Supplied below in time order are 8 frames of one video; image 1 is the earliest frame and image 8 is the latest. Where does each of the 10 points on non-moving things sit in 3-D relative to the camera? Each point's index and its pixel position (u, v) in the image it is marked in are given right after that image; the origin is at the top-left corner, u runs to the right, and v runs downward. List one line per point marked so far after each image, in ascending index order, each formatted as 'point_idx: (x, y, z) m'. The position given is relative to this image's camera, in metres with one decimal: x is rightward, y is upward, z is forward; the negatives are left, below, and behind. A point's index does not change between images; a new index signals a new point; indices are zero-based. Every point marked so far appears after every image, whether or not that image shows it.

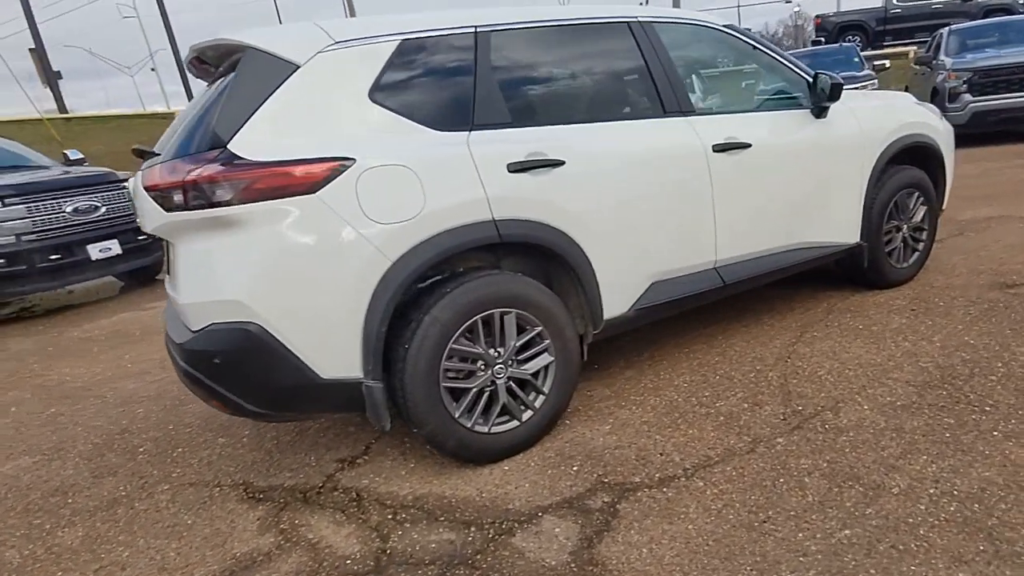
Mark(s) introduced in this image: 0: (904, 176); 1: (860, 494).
0: (+2.6, +0.8, +4.3) m
1: (+1.3, -0.8, +2.4) m
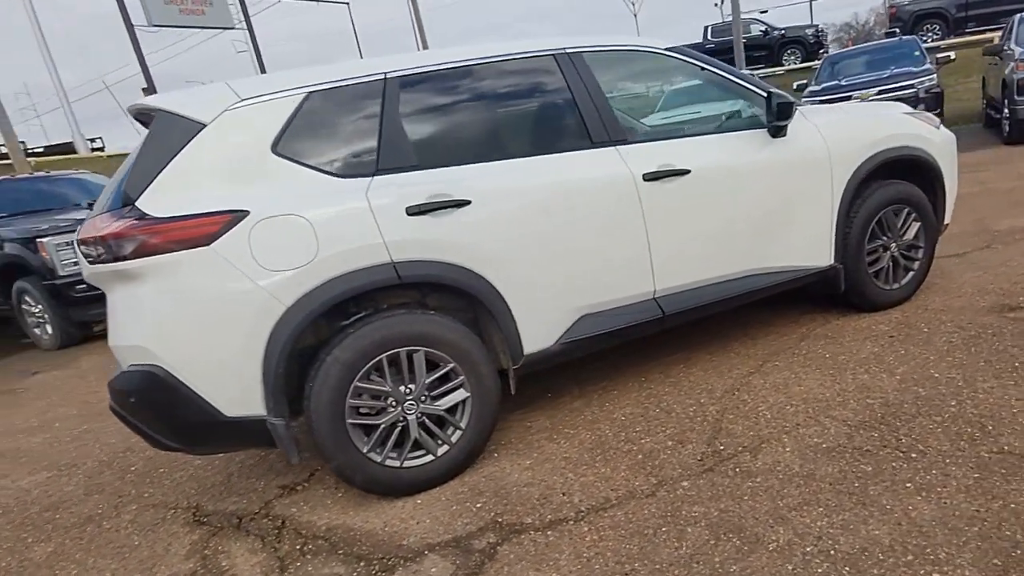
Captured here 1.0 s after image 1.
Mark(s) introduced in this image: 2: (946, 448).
0: (+2.3, +0.6, +4.0) m
1: (+0.8, -0.9, +2.3) m
2: (+1.7, -0.7, +2.6) m
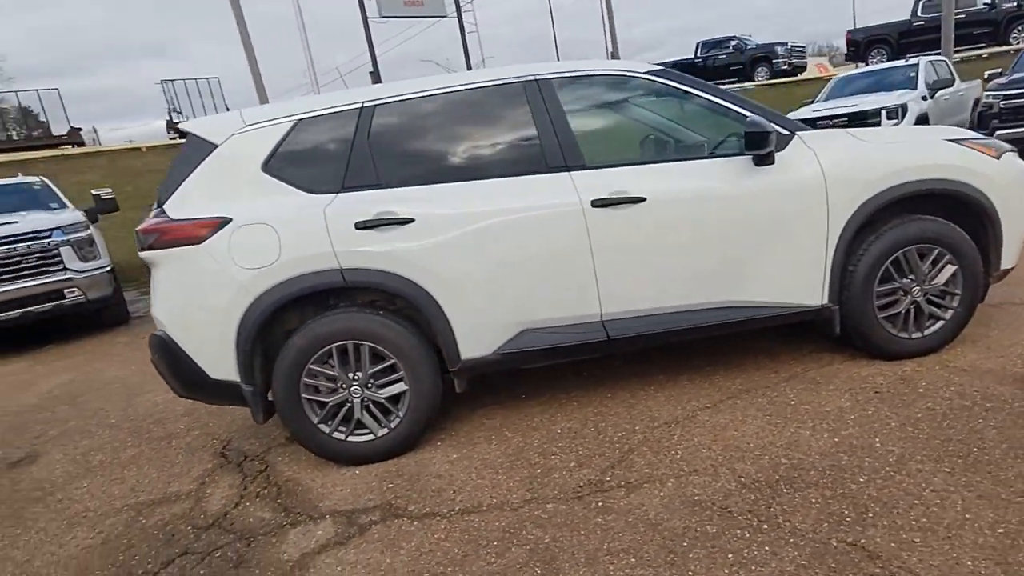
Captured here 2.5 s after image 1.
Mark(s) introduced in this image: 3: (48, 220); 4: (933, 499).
0: (+2.2, +0.3, +3.5) m
1: (+0.1, -1.1, +2.4) m
2: (+1.1, -0.9, +2.4) m
3: (-5.6, +0.8, +7.8) m
4: (+1.6, -0.8, +2.4) m
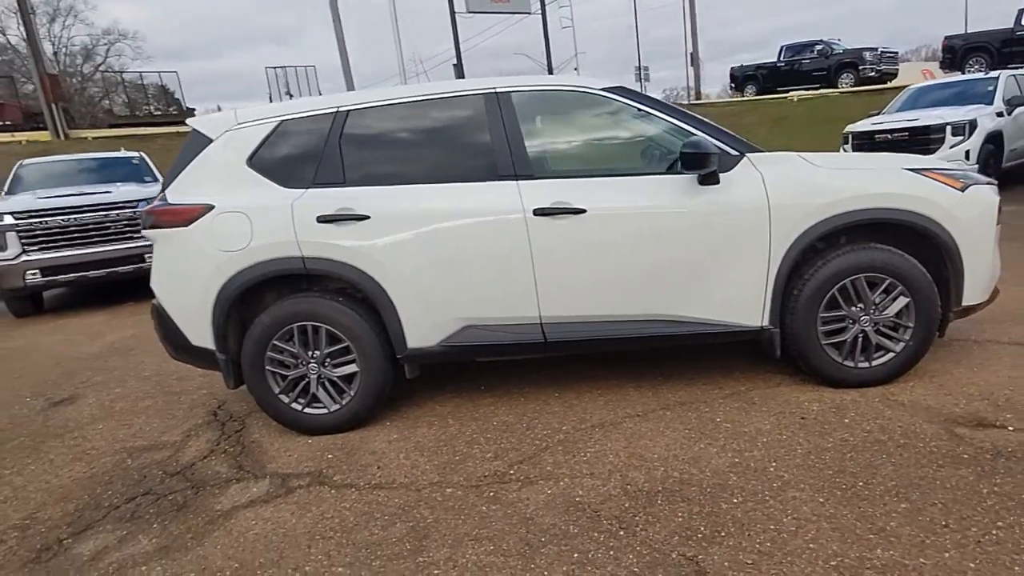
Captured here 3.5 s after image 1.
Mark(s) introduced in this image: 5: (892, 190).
0: (+1.9, +0.2, +3.4) m
1: (-0.4, -1.1, +2.6) m
2: (+0.5, -1.0, +2.5) m
3: (-5.2, +1.3, +8.7) m
4: (+1.1, -0.9, +2.4) m
5: (+2.0, +0.5, +3.3) m
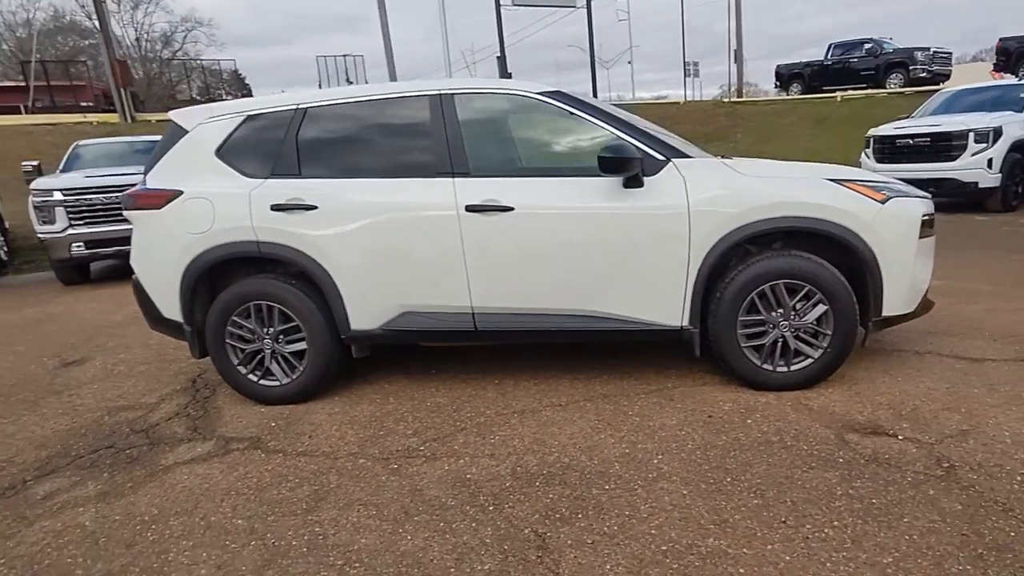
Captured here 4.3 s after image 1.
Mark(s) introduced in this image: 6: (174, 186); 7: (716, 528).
0: (+1.5, +0.1, +3.4) m
1: (-1.0, -1.0, +2.9) m
2: (0.0, -0.9, +2.7) m
3: (-5.1, +1.7, +9.3) m
4: (+0.5, -0.9, +2.6) m
5: (+1.6, +0.5, +3.3) m
6: (-2.1, +0.7, +4.0) m
7: (+0.8, -0.9, +2.4) m
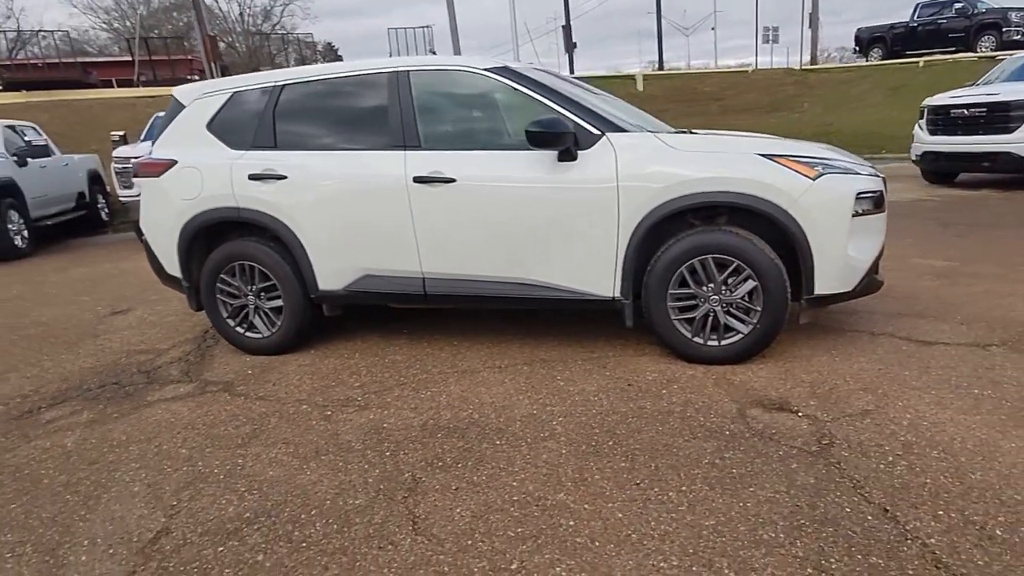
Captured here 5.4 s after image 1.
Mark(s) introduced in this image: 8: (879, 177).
0: (+1.1, +0.3, +3.4) m
1: (-1.4, -0.8, +3.3) m
2: (-0.5, -0.8, +2.9) m
3: (-4.6, +2.3, +10.0) m
4: (0.0, -0.8, +2.8) m
5: (+1.2, +0.6, +3.3) m
6: (-2.4, +0.9, +4.5) m
7: (+0.2, -0.8, +2.6) m
8: (+2.0, +0.6, +3.5) m
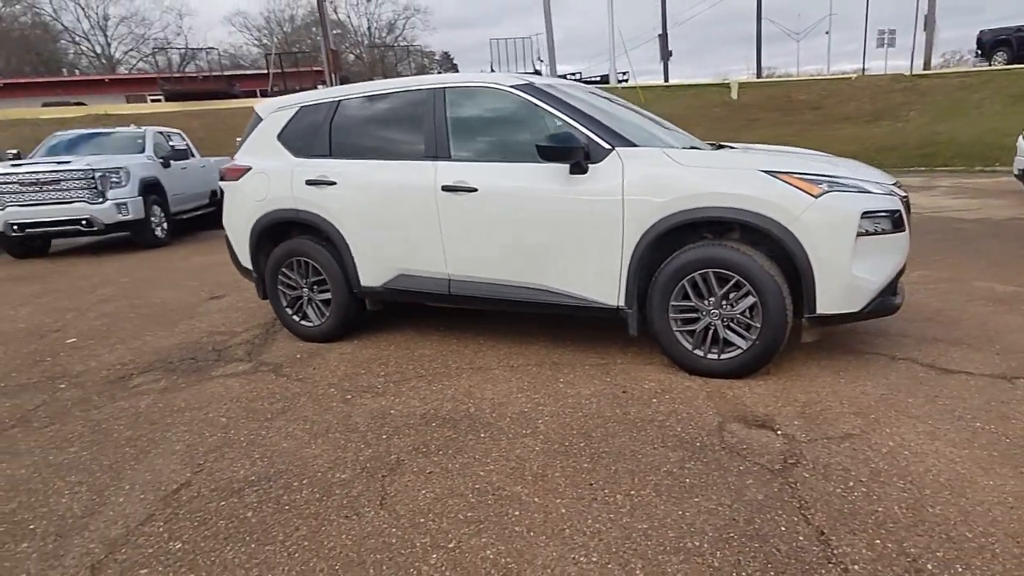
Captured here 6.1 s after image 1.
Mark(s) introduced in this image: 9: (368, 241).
0: (+1.1, +0.2, +3.5) m
1: (-1.4, -0.8, +3.7) m
2: (-0.6, -0.8, +3.2) m
3: (-3.3, +2.5, +10.9) m
4: (-0.1, -0.8, +3.0) m
5: (+1.2, +0.5, +3.3) m
6: (-2.1, +1.0, +5.1) m
7: (+0.1, -0.8, +2.8) m
8: (+2.1, +0.5, +3.4) m
9: (-1.0, +0.3, +4.5) m
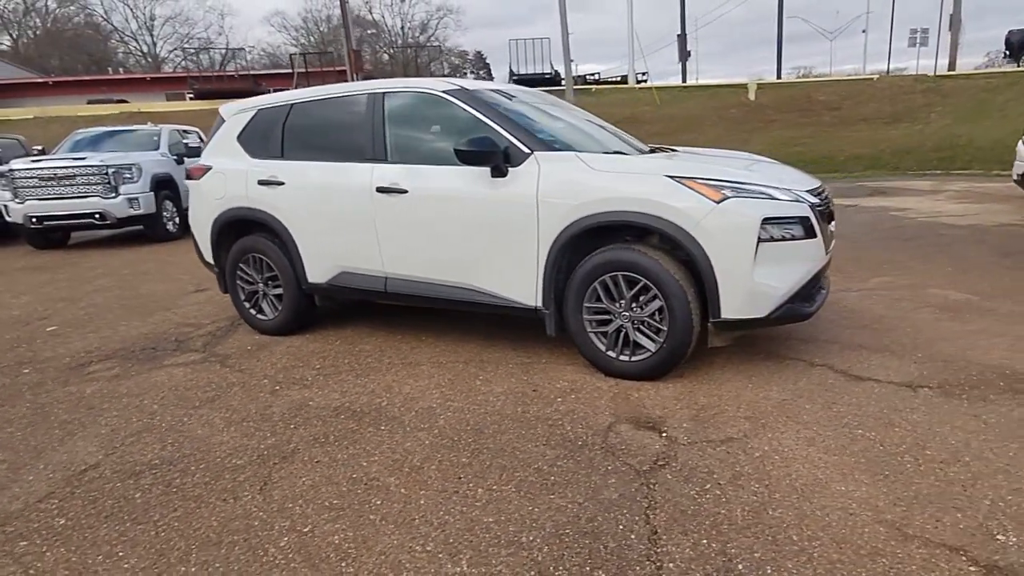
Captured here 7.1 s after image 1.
0: (+0.6, +0.2, +3.5) m
1: (-1.9, -0.7, +3.9) m
2: (-1.1, -0.8, +3.3) m
3: (-3.4, +2.5, +11.1) m
4: (-0.6, -0.8, +3.1) m
5: (+0.7, +0.5, +3.4) m
6: (-2.5, +1.1, +5.3) m
7: (-0.5, -0.8, +2.9) m
8: (+1.6, +0.5, +3.4) m
9: (-1.5, +0.4, +4.7) m
